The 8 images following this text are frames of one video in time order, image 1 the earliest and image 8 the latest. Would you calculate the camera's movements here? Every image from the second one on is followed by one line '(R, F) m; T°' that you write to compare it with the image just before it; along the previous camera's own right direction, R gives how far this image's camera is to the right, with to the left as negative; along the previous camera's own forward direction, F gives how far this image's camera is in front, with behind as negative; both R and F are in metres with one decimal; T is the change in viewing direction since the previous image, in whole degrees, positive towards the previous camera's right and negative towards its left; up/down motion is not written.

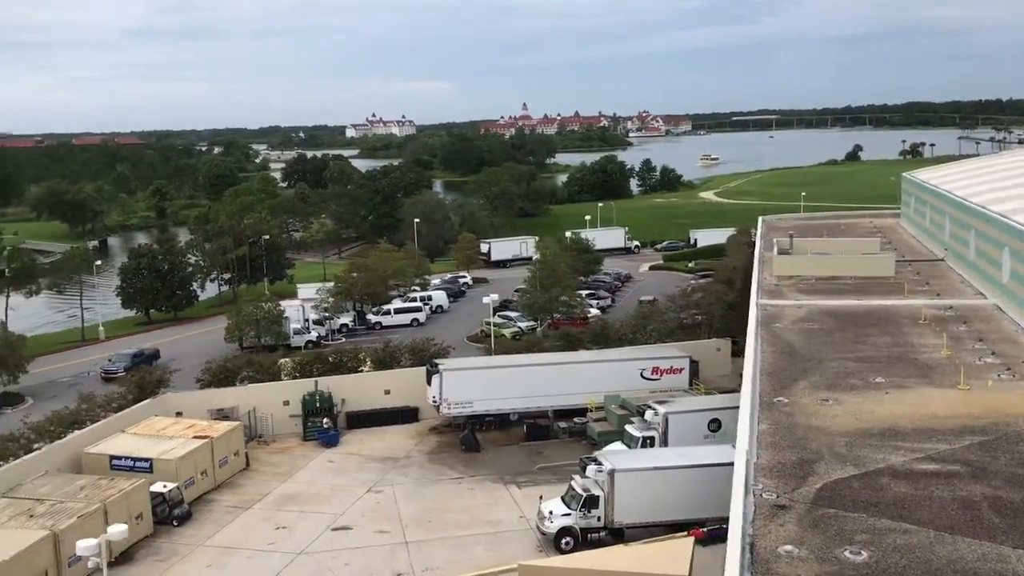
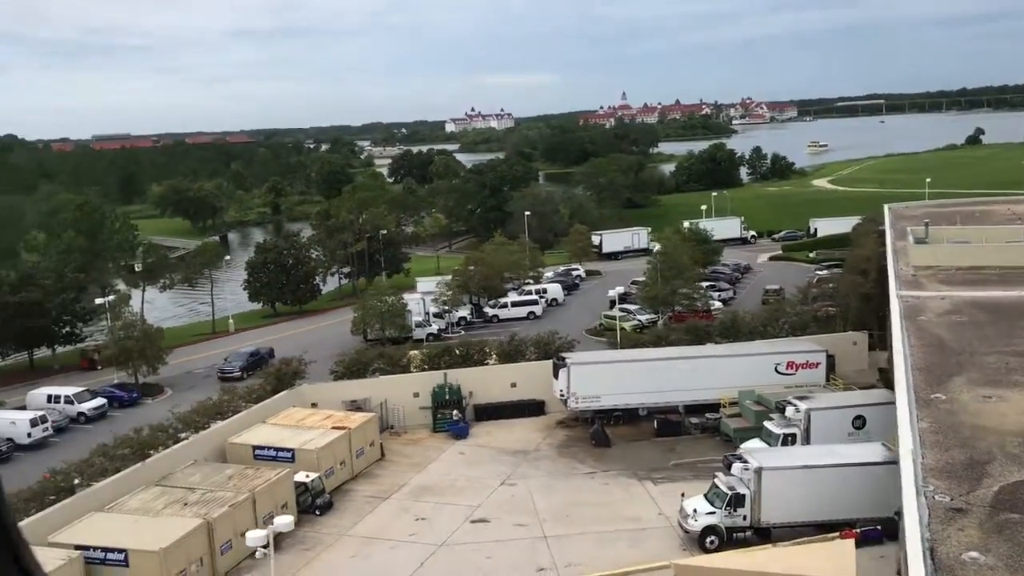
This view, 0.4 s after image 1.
(-0.6, +0.2) m; -6°
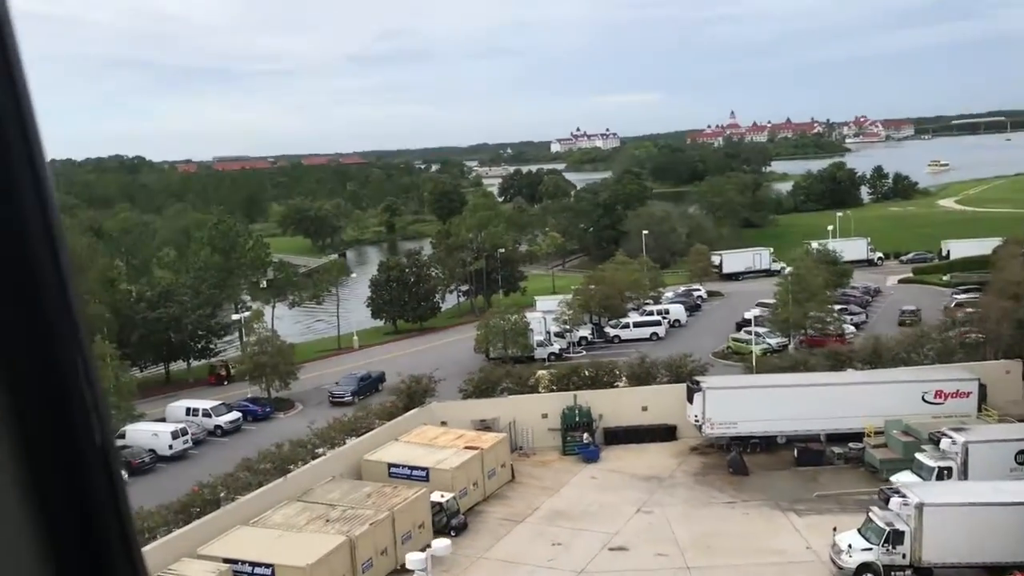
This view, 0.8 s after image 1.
(-0.5, +0.2) m; -6°
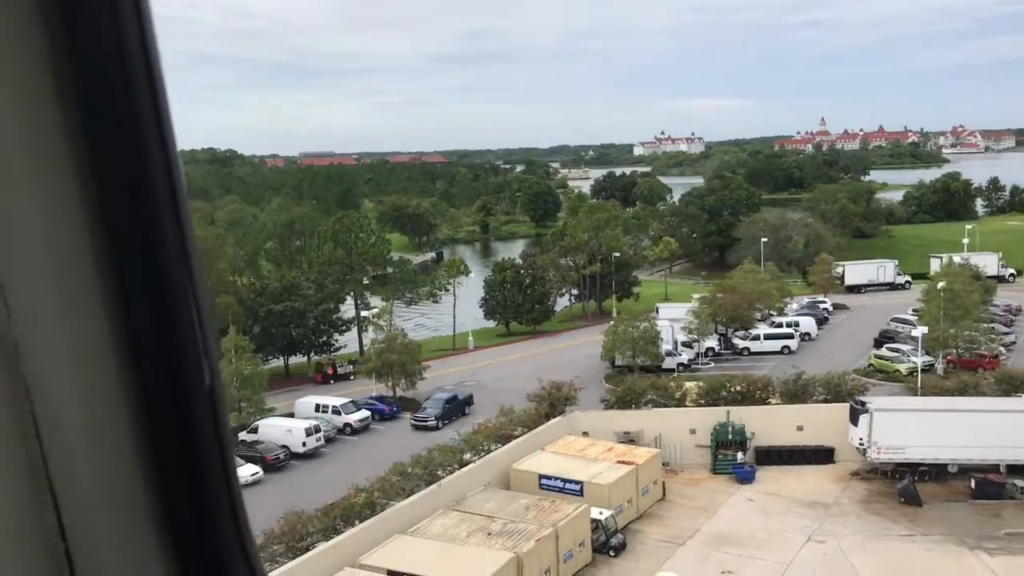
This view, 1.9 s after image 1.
(-1.4, +0.7) m; -4°
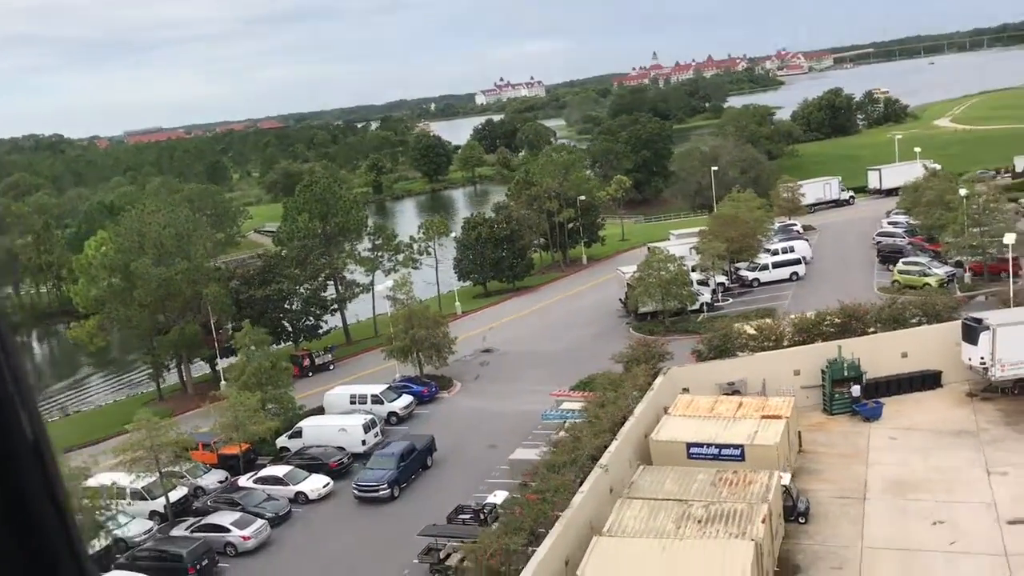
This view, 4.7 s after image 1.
(-3.7, +2.3) m; +9°
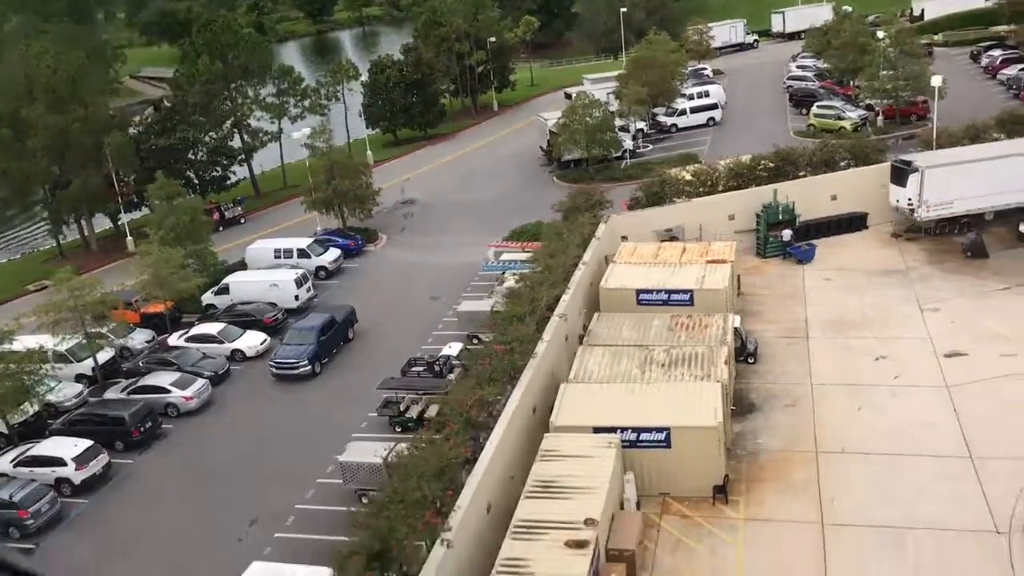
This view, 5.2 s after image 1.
(-0.9, +0.5) m; +7°
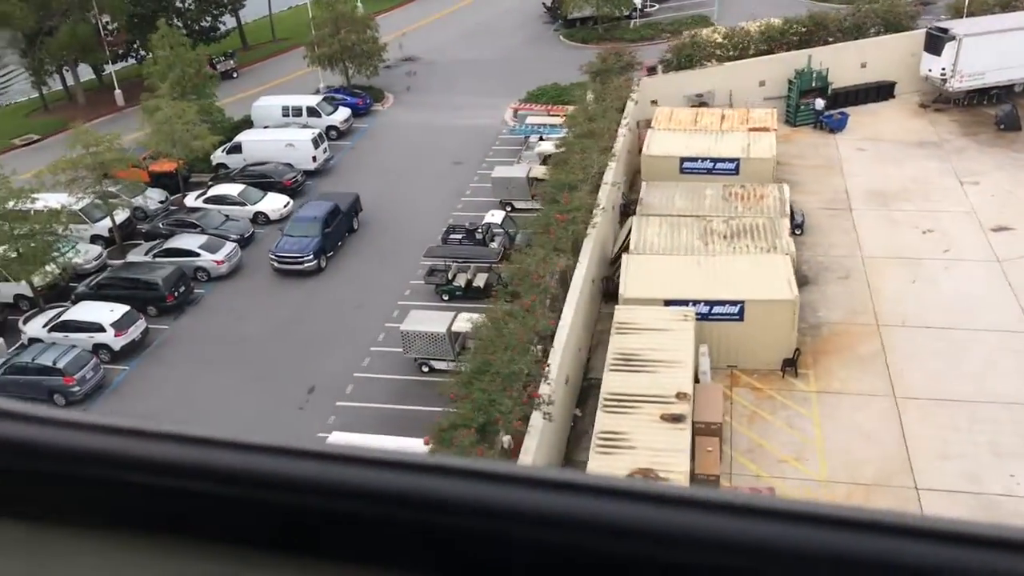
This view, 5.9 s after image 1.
(-1.2, +0.4) m; +3°
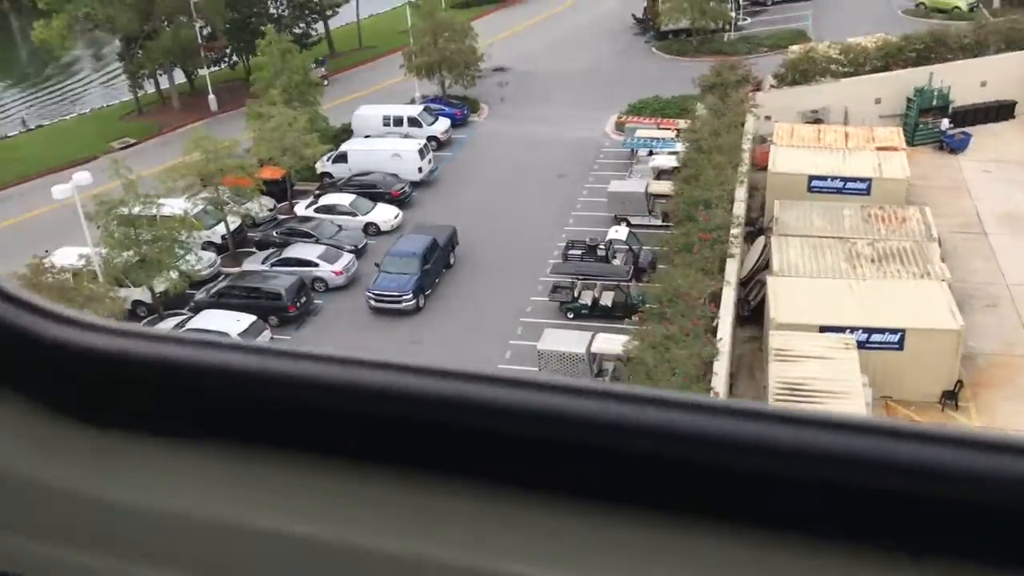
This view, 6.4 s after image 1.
(-1.1, +0.3) m; -2°
